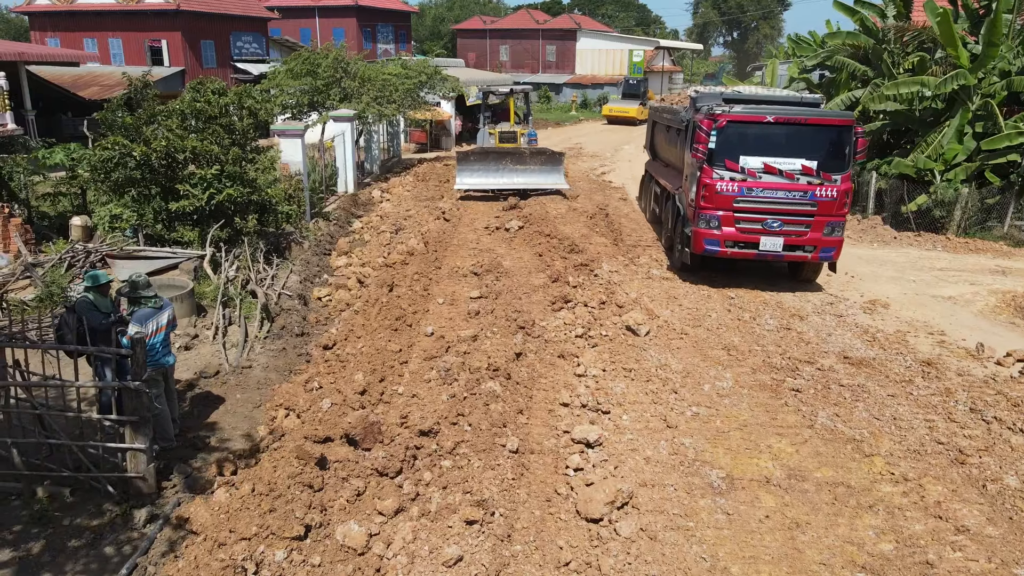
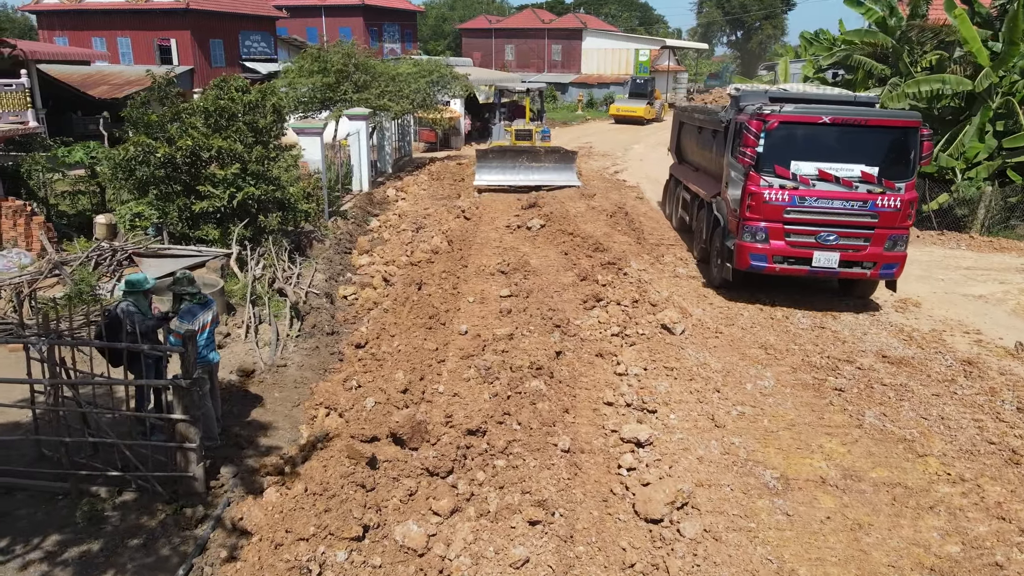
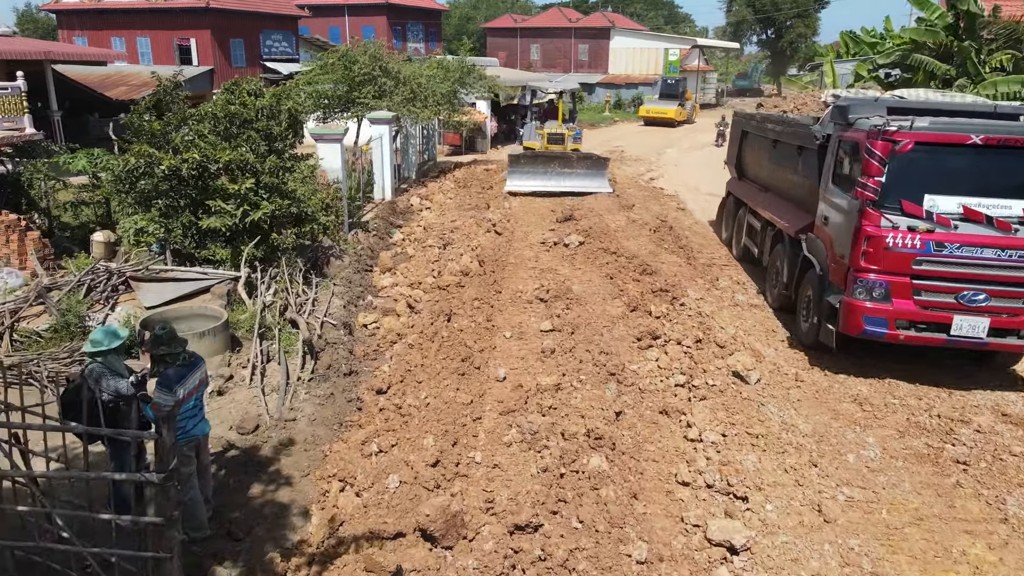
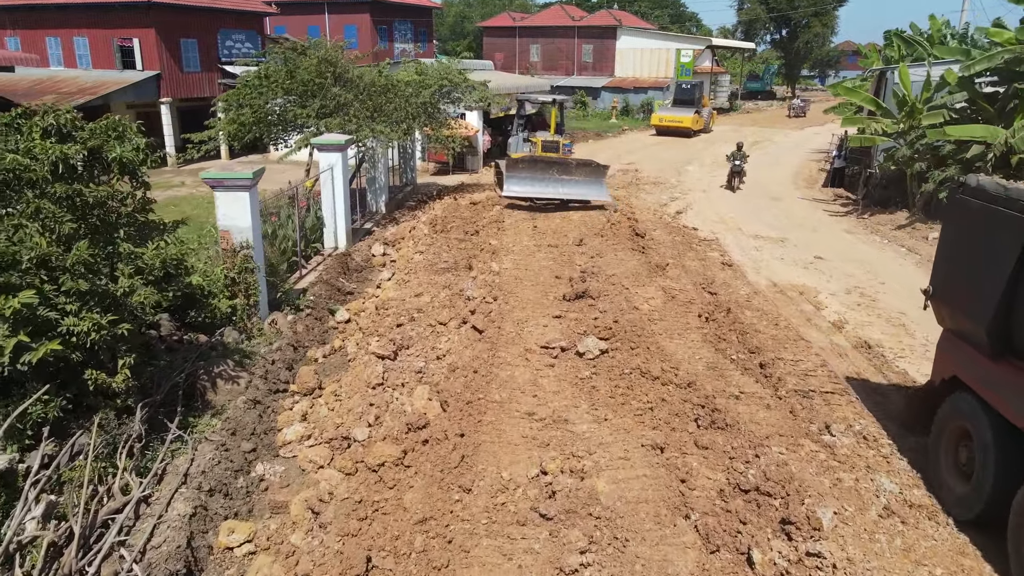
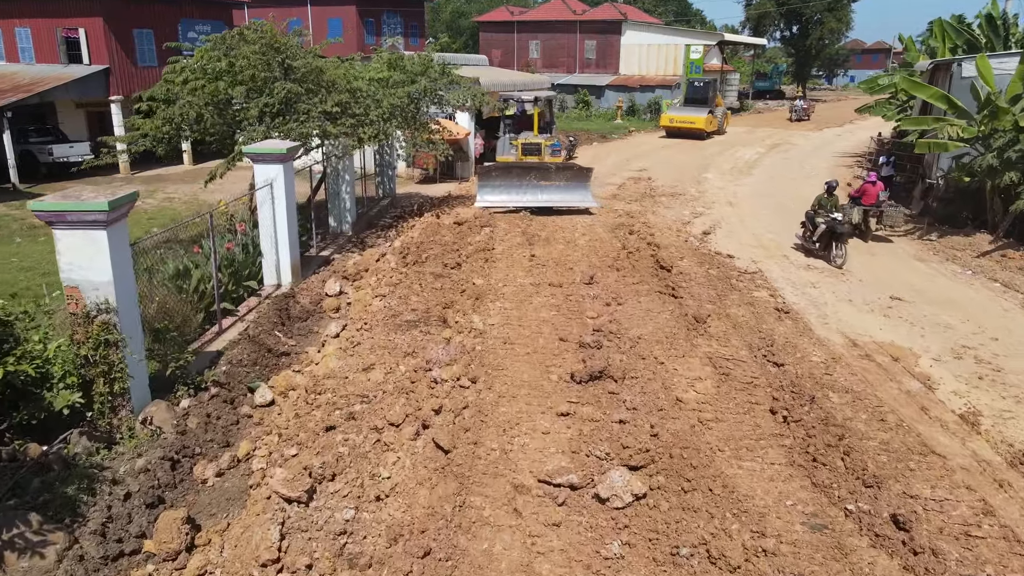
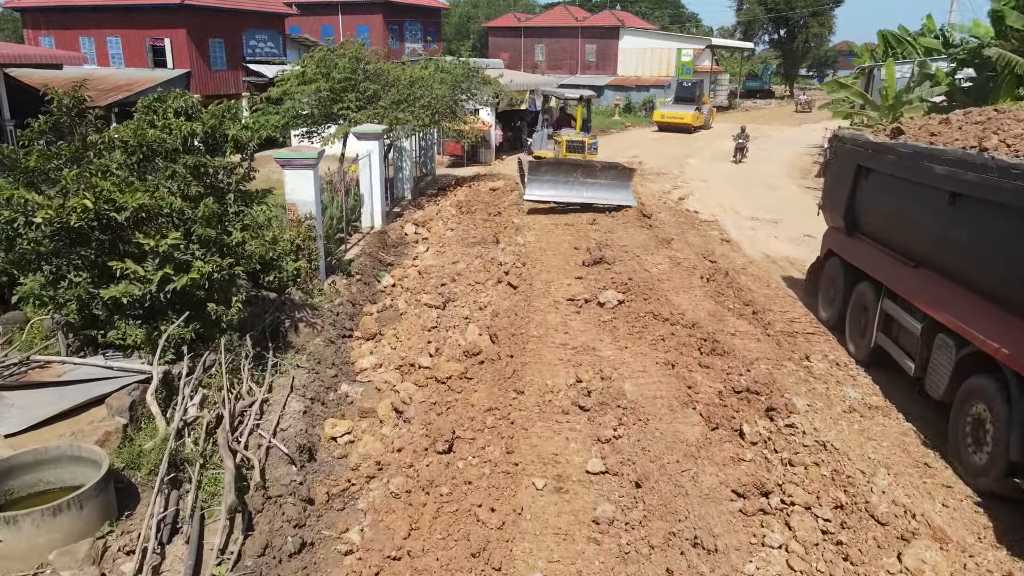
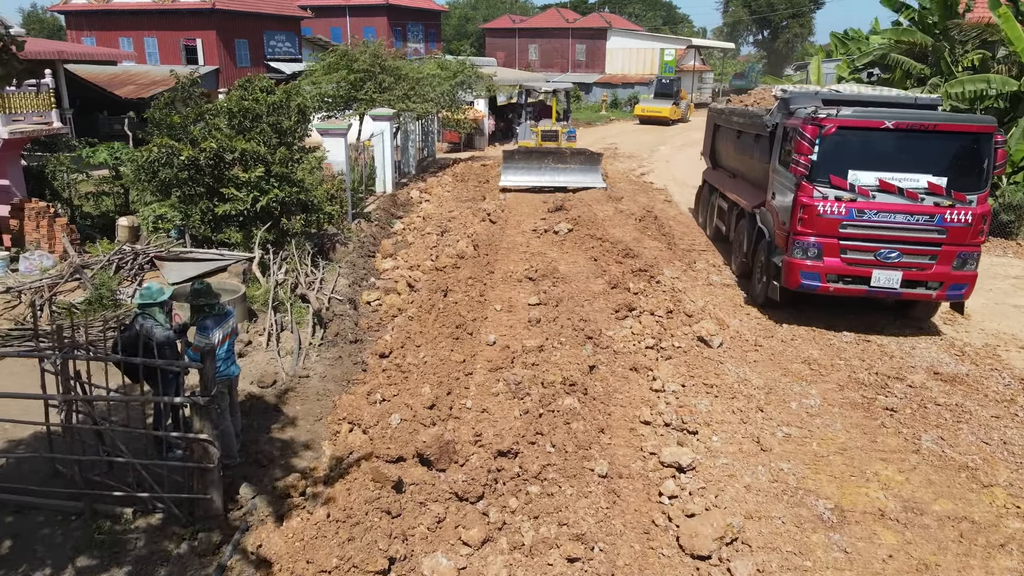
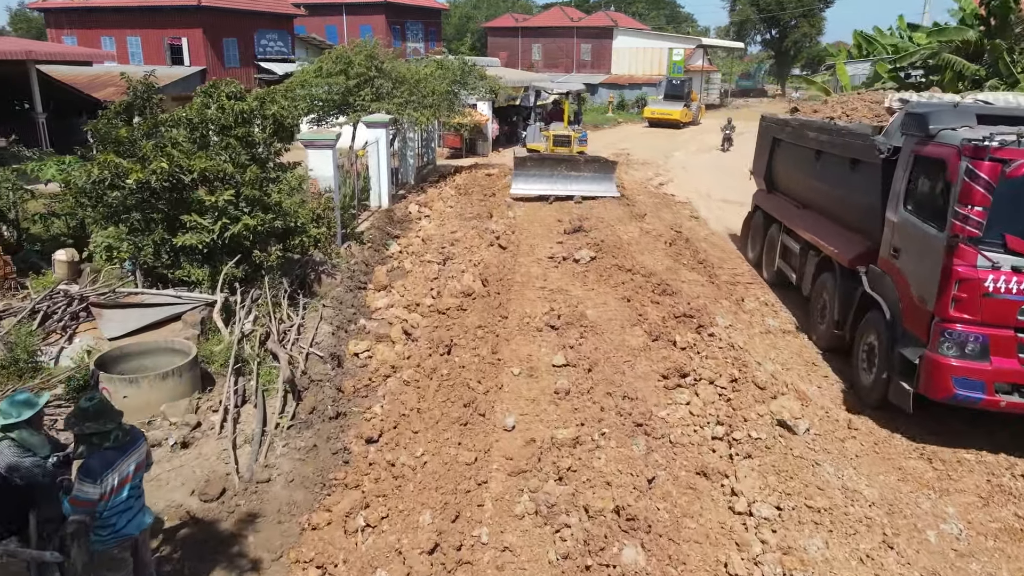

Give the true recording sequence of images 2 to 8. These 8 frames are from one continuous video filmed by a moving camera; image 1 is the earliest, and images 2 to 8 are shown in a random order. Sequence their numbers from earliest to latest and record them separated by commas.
2, 7, 3, 8, 6, 4, 5
